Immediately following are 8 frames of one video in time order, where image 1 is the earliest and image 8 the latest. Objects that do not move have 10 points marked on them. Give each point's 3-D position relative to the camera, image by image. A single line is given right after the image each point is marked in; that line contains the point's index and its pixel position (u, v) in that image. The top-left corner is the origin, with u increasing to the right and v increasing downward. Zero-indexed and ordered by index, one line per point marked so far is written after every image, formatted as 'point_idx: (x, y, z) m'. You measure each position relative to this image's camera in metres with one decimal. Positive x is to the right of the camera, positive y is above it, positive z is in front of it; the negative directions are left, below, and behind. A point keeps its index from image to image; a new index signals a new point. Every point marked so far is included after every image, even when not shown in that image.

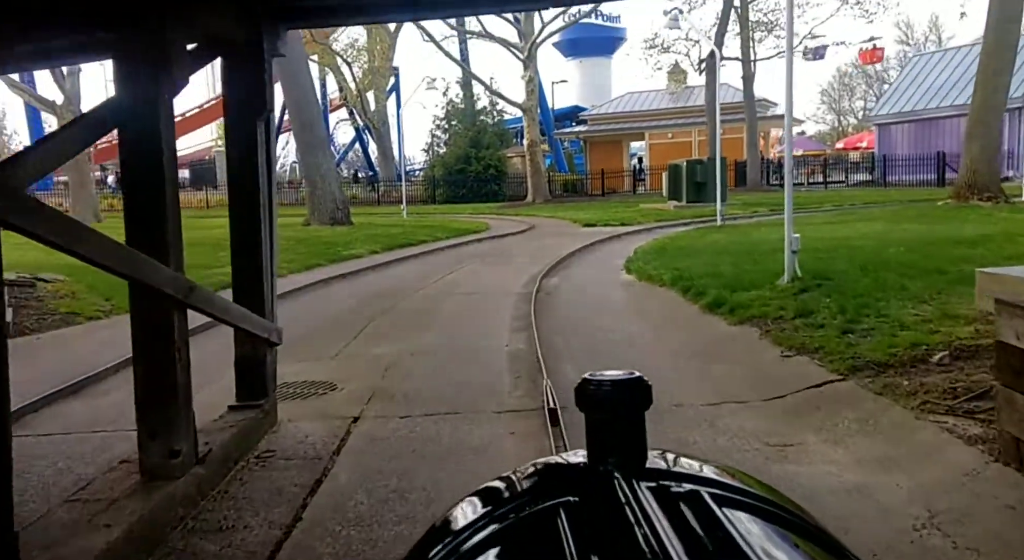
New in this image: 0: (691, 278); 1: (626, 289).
0: (+2.3, 0.0, +10.4) m
1: (+1.5, -0.1, +11.0) m
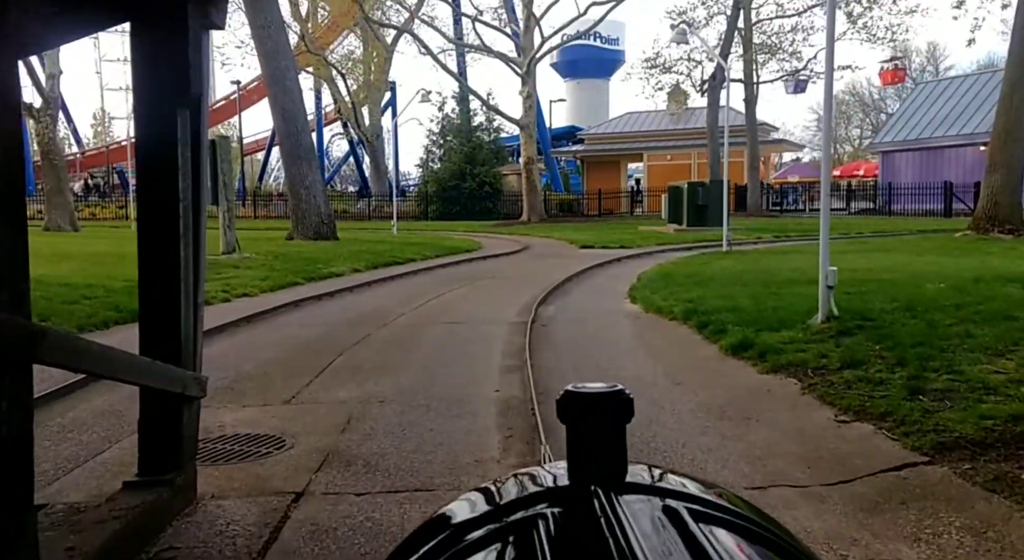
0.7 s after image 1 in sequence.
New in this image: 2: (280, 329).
0: (+2.2, -0.4, +9.2) m
1: (+1.4, -0.5, +9.8) m
2: (-2.7, -0.6, +9.5) m
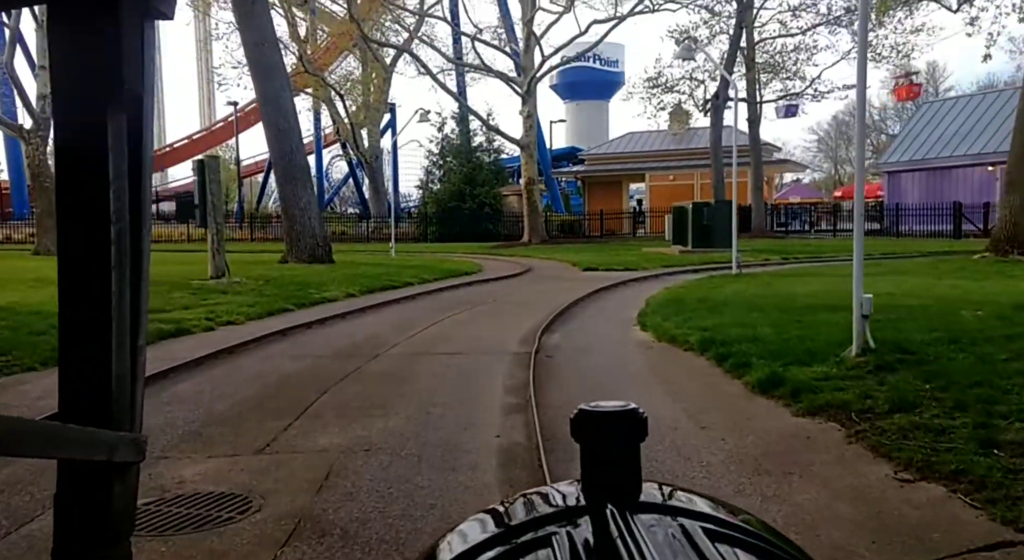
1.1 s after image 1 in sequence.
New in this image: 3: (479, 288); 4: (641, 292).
0: (+2.2, -0.7, +8.5) m
1: (+1.5, -0.8, +9.1) m
2: (-2.7, -0.9, +8.8) m
3: (-1.0, -0.2, +17.9) m
4: (+2.6, -0.2, +16.3) m
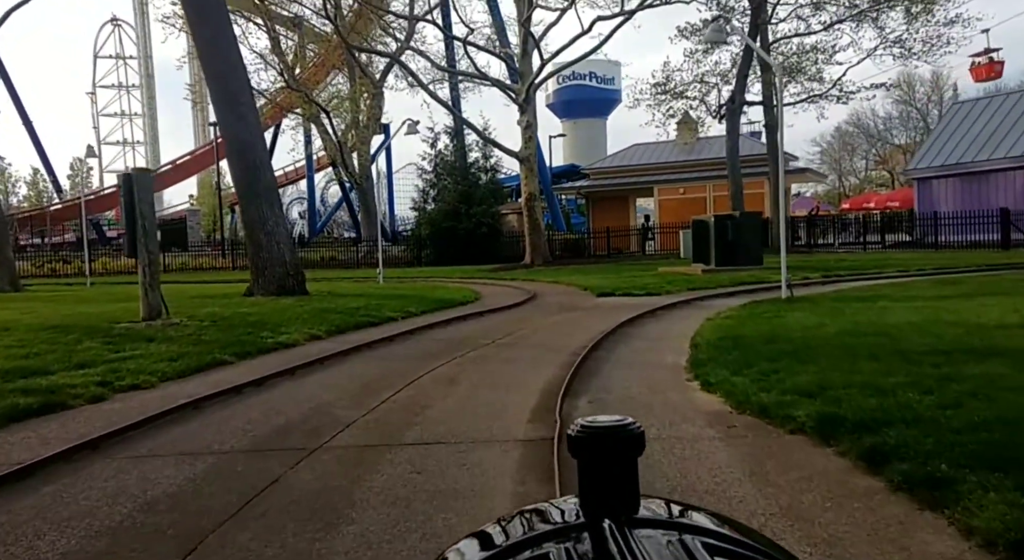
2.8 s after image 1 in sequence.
0: (+2.3, -1.0, +5.3) m
1: (+1.5, -1.1, +5.9) m
2: (-2.6, -1.3, +5.6) m
3: (-0.9, -0.8, +14.7) m
4: (+2.6, -0.7, +13.1) m
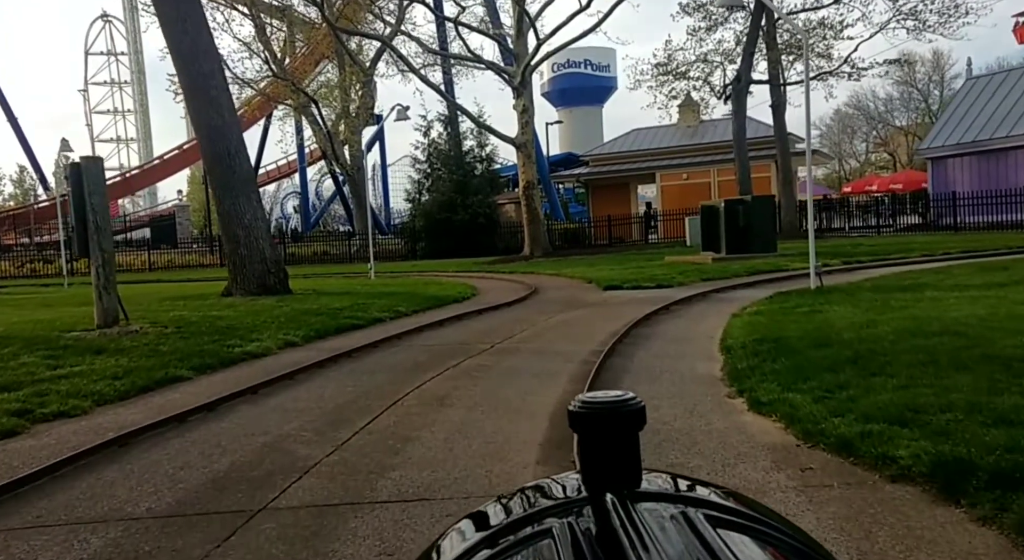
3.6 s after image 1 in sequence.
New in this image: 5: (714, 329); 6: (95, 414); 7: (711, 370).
0: (+2.3, -0.9, +3.8) m
1: (+1.6, -1.1, +4.4) m
2: (-2.6, -1.4, +4.1) m
3: (-0.9, -0.7, +13.2) m
4: (+2.6, -0.6, +11.6) m
5: (+2.7, -0.6, +10.5) m
6: (-3.8, -1.2, +7.3) m
7: (+2.0, -0.9, +7.9) m
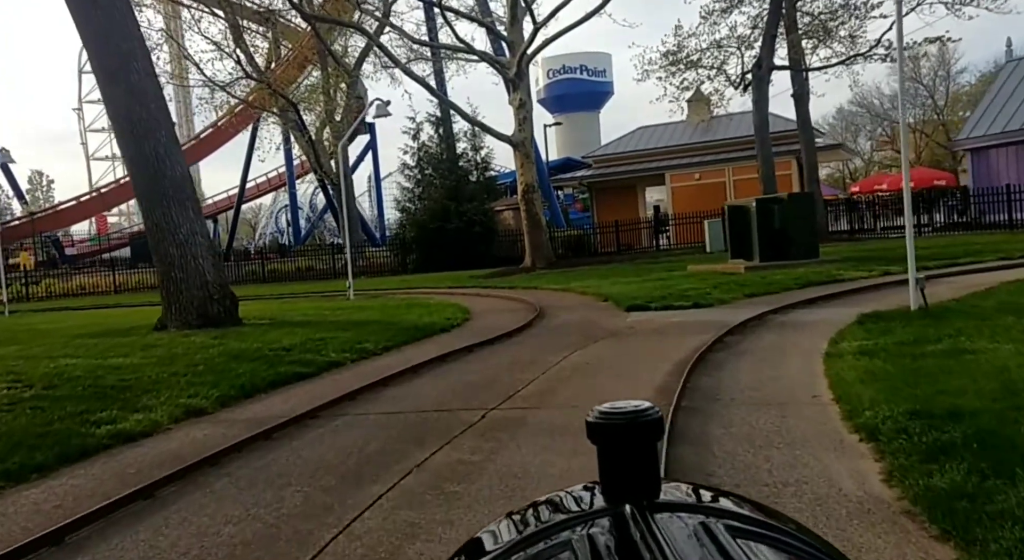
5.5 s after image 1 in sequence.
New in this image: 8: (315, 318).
0: (+2.3, -1.1, +0.4) m
1: (+1.6, -1.3, +0.9) m
2: (-2.6, -1.7, +0.6) m
3: (-0.9, -1.1, +9.8) m
4: (+2.6, -0.9, +8.1) m
5: (+2.7, -0.9, +7.1) m
6: (-3.8, -1.6, +3.8) m
7: (+2.0, -1.1, +4.4) m
8: (-3.9, -0.7, +15.9) m
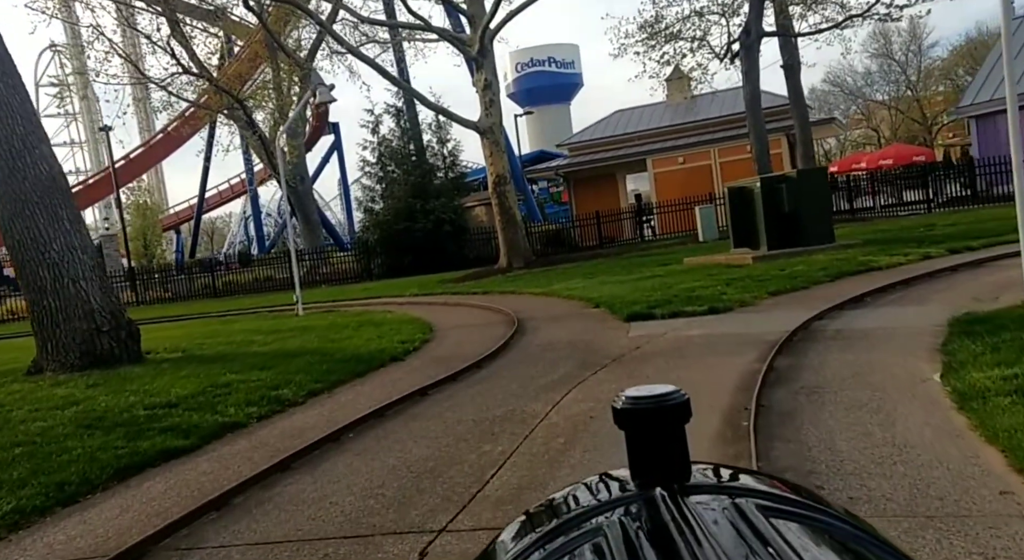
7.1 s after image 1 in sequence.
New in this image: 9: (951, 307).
0: (+2.3, -1.2, -2.6) m
1: (+1.6, -1.4, -2.0) m
2: (-2.6, -2.0, -2.4) m
3: (-1.2, -1.3, +6.8) m
4: (+2.4, -0.9, +5.2) m
5: (+2.5, -0.9, +4.1) m
6: (-3.9, -2.0, +0.7) m
7: (+1.8, -1.2, +1.5) m
8: (-4.3, -1.1, +12.8) m
9: (+5.3, -0.3, +9.7) m
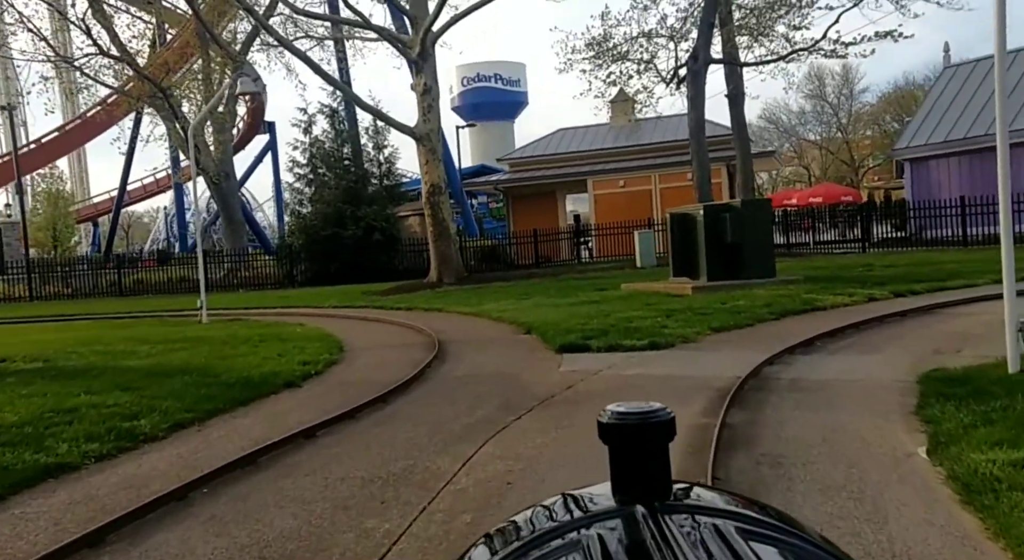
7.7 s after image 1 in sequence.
0: (+2.4, -1.4, -3.6) m
1: (+1.6, -1.6, -3.2) m
2: (-2.5, -1.9, -3.9) m
3: (-1.8, -1.4, +5.4) m
4: (+1.8, -1.2, +4.1) m
5: (+2.0, -1.2, +3.1) m
6: (-4.1, -1.8, -0.9) m
7: (+1.6, -1.4, +0.4) m
8: (-5.5, -1.1, +11.1) m
9: (+4.4, -0.9, +8.8) m
